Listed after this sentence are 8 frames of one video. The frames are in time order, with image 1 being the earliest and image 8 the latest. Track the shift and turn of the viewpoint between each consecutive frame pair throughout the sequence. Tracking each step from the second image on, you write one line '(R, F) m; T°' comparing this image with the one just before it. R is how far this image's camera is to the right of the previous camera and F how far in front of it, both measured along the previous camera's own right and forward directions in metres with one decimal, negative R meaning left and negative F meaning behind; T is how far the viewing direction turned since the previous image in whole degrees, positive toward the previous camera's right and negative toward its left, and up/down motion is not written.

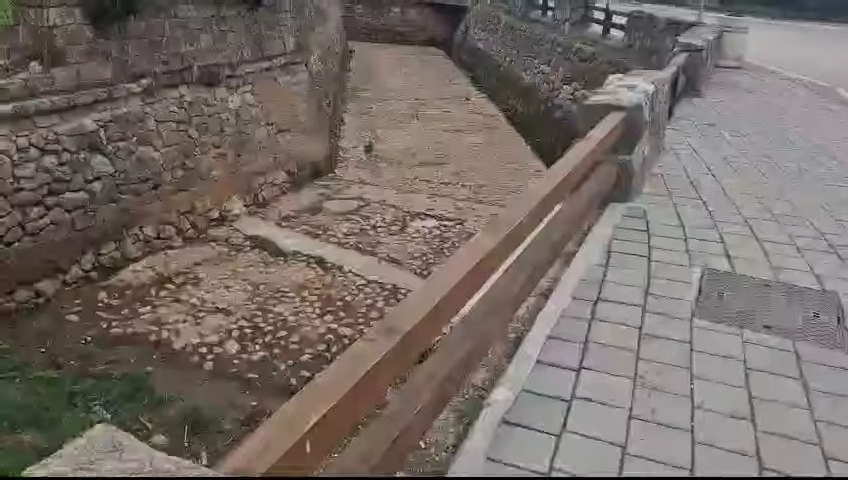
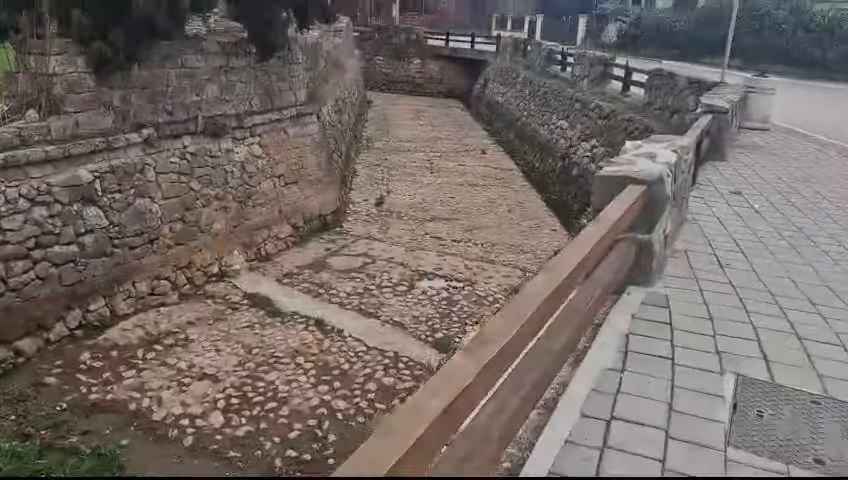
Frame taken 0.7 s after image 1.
(+0.1, +0.4) m; -2°
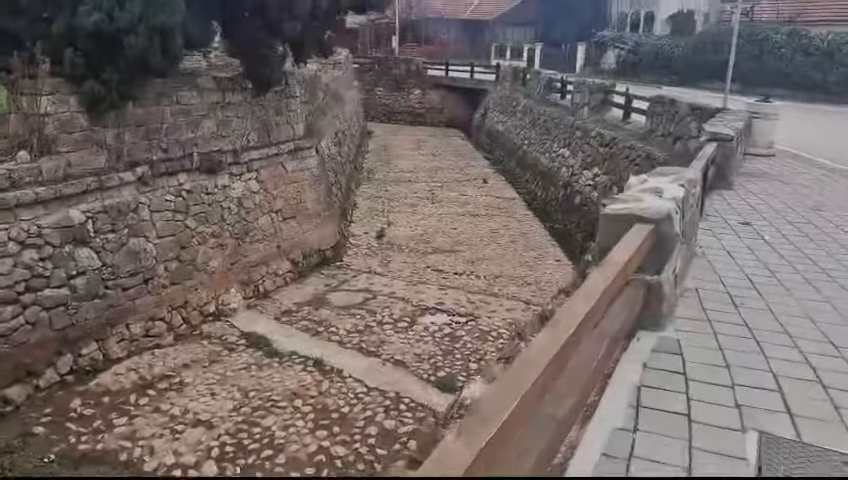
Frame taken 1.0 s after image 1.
(0.0, +0.2) m; 0°
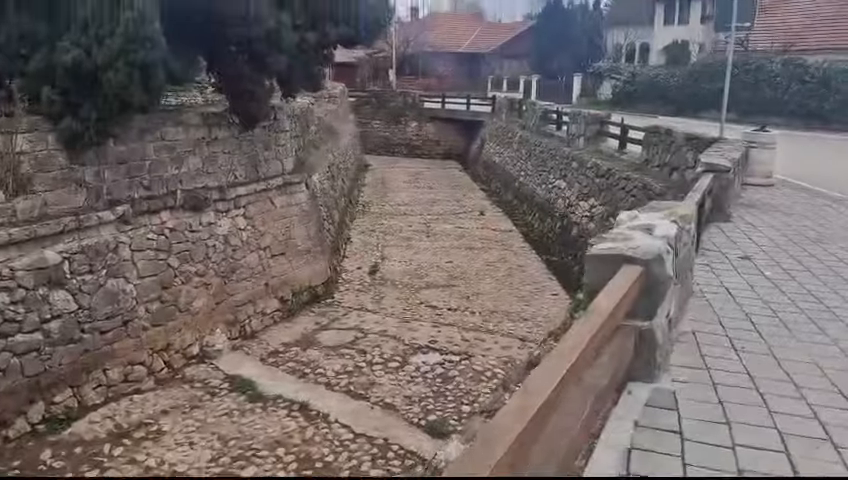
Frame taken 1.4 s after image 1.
(+0.1, +0.2) m; 0°
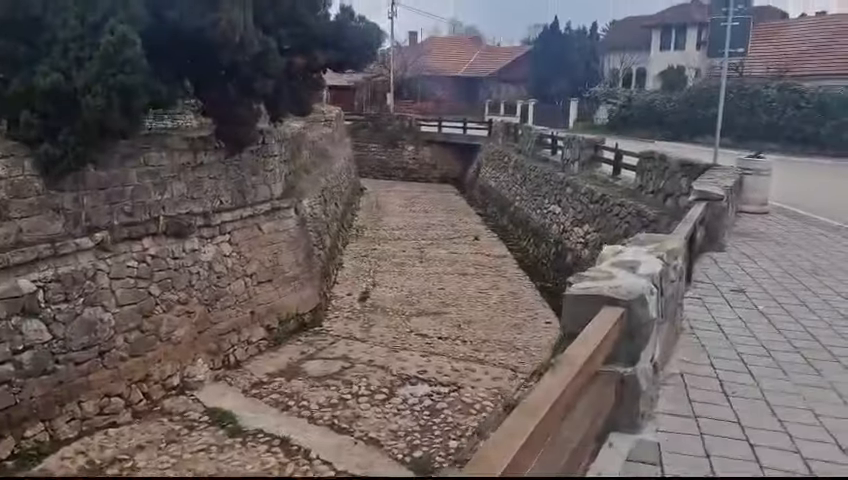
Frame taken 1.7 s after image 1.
(+0.1, +0.2) m; 0°
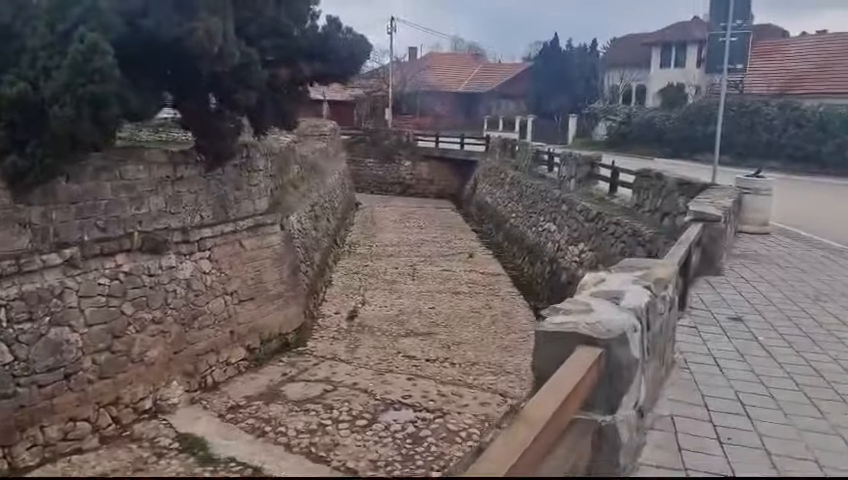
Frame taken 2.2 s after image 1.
(+0.2, +0.3) m; 0°
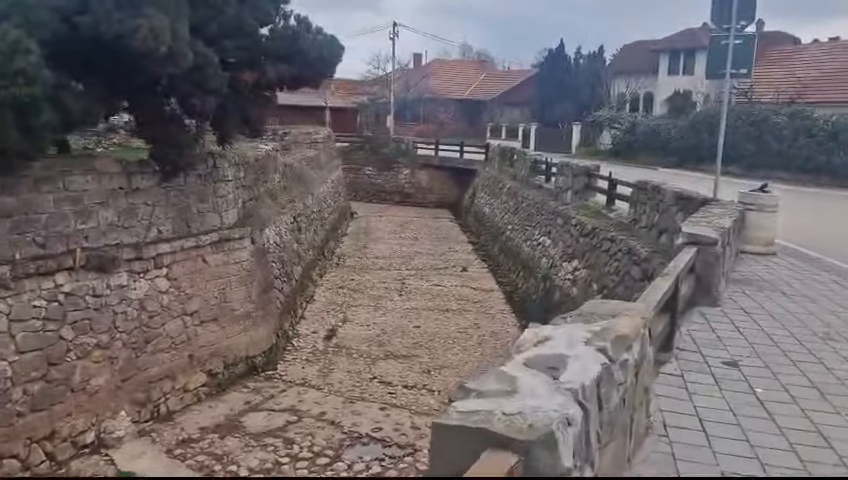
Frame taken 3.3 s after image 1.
(+0.4, +0.6) m; -1°
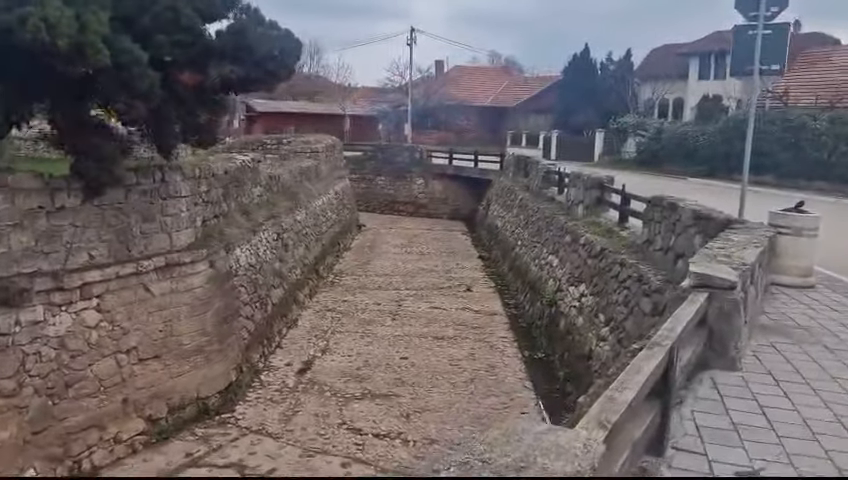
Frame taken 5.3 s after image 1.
(+0.6, +1.1) m; -3°
